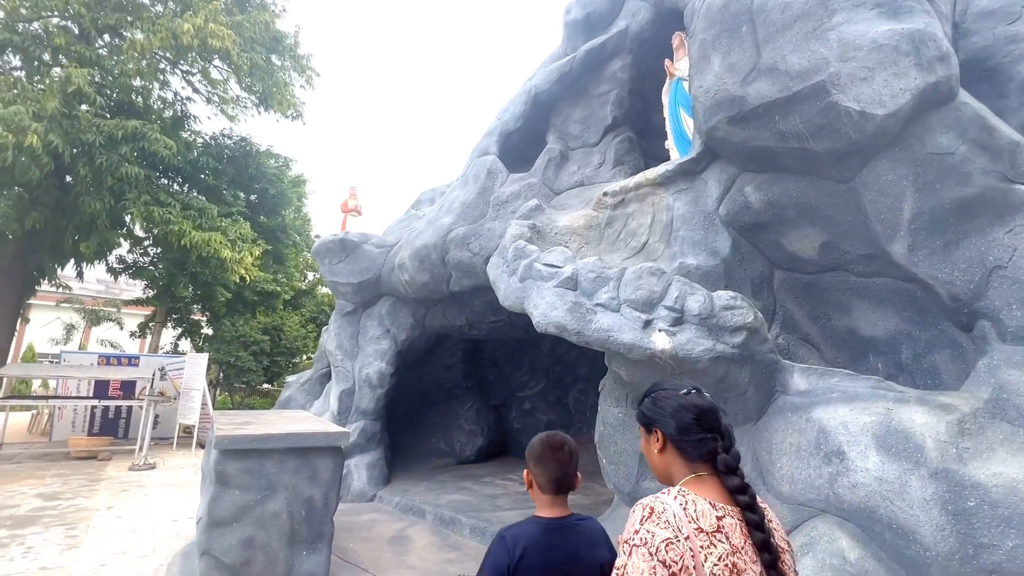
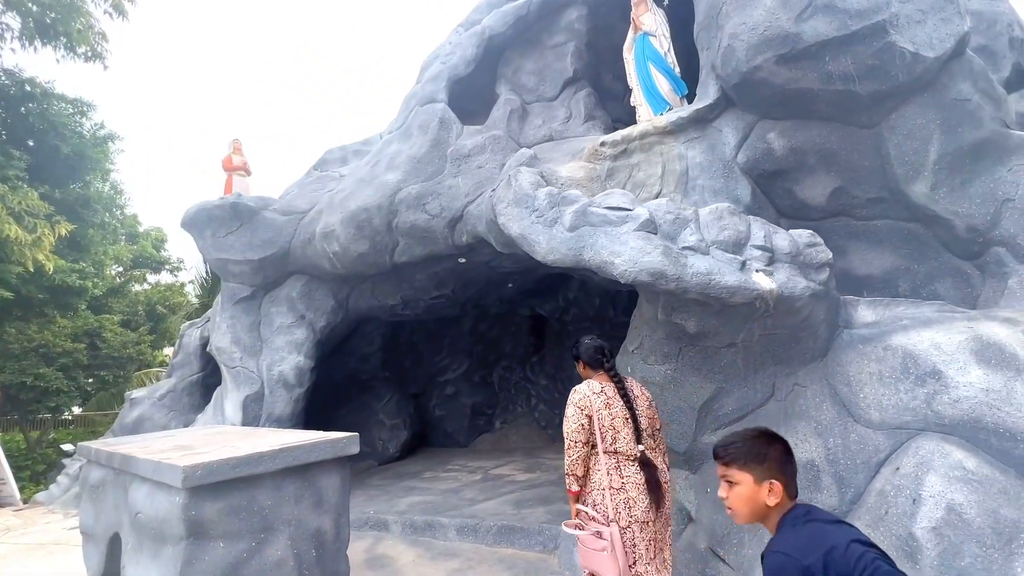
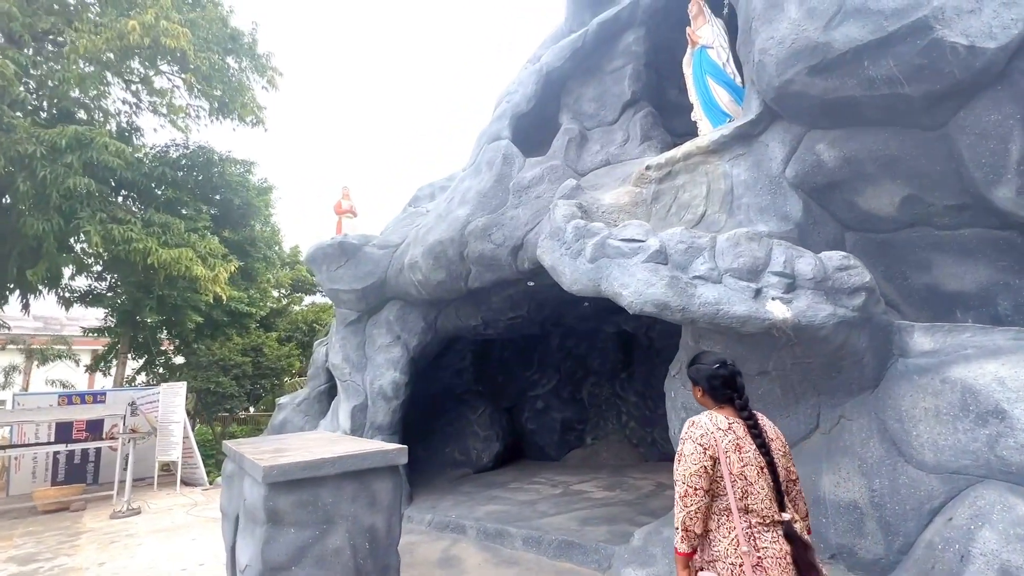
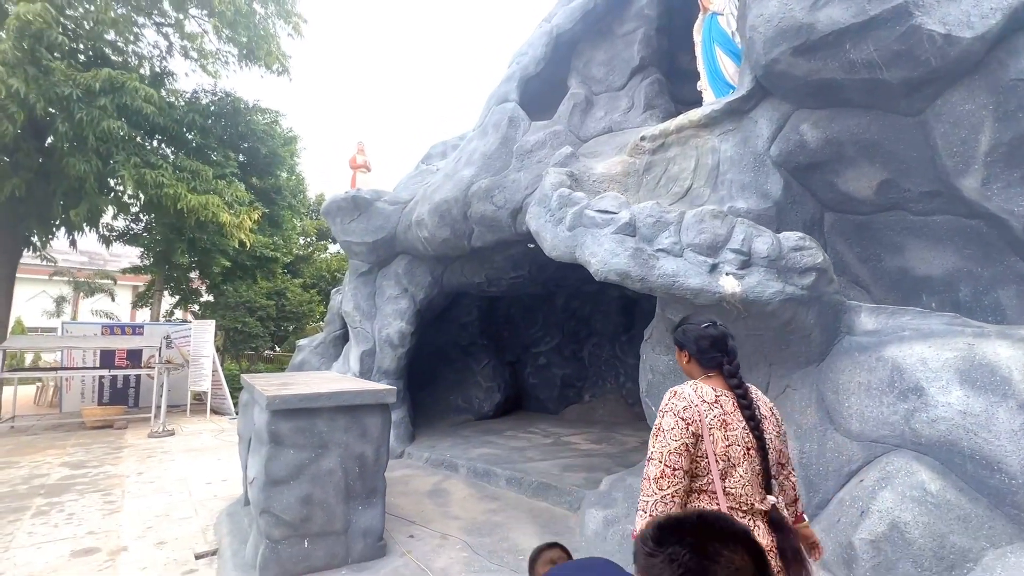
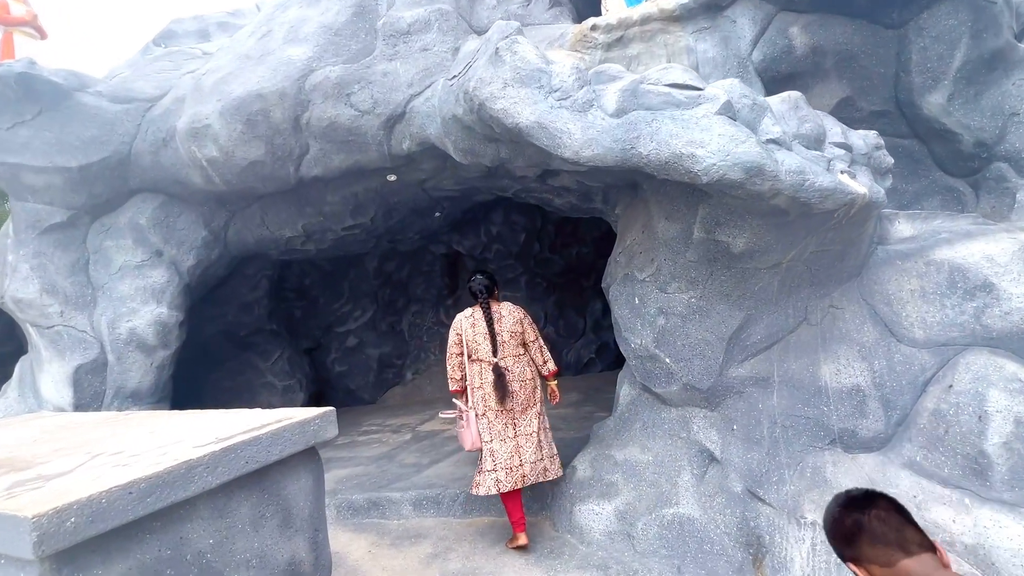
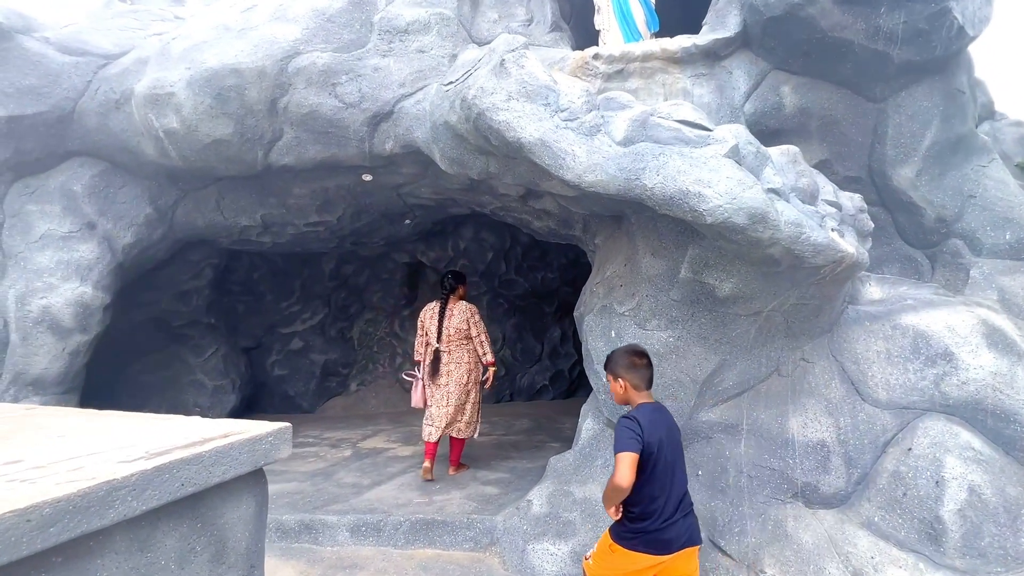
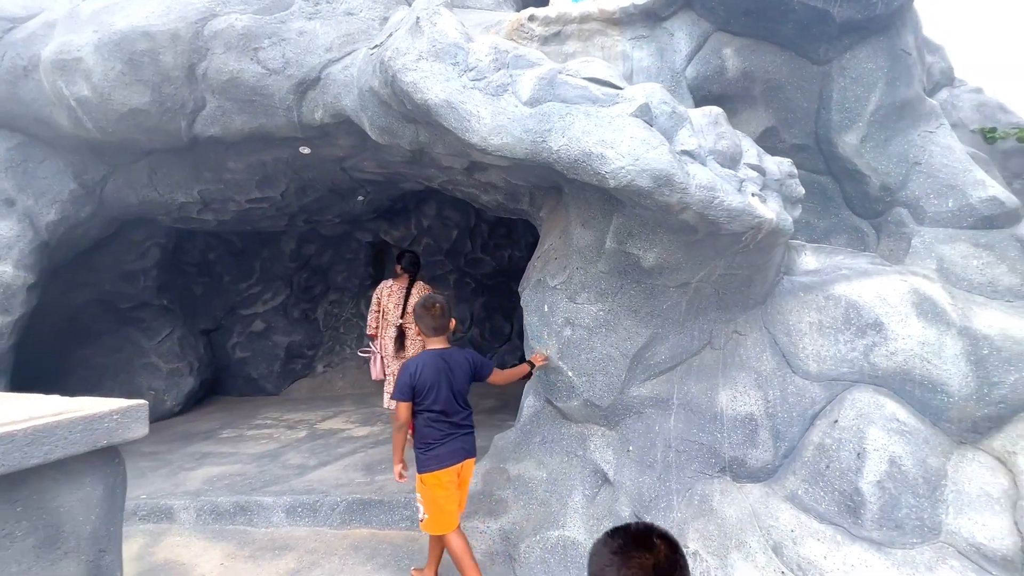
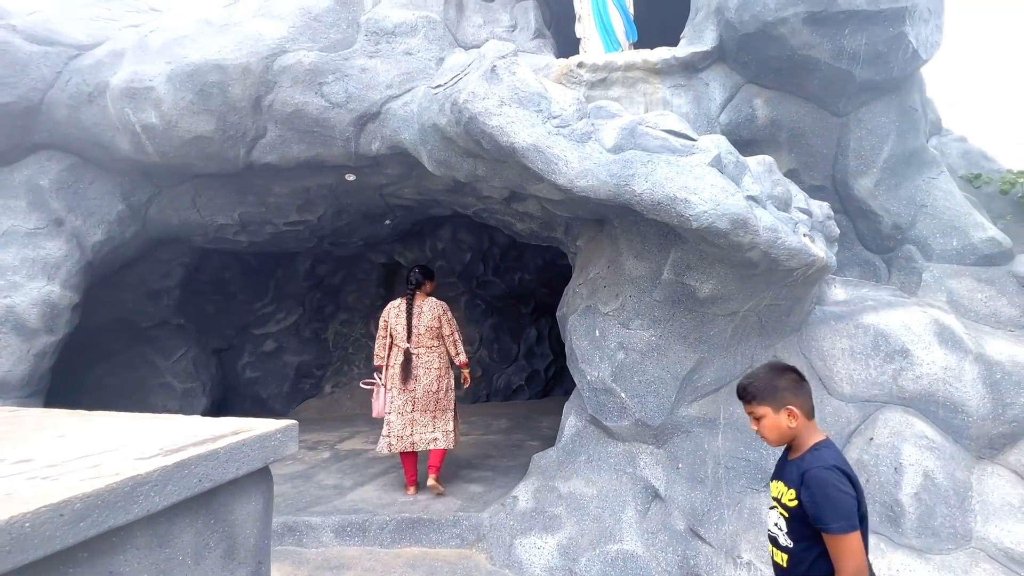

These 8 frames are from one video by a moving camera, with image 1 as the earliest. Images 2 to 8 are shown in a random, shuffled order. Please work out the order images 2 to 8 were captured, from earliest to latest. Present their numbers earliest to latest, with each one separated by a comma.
4, 3, 2, 5, 8, 6, 7
